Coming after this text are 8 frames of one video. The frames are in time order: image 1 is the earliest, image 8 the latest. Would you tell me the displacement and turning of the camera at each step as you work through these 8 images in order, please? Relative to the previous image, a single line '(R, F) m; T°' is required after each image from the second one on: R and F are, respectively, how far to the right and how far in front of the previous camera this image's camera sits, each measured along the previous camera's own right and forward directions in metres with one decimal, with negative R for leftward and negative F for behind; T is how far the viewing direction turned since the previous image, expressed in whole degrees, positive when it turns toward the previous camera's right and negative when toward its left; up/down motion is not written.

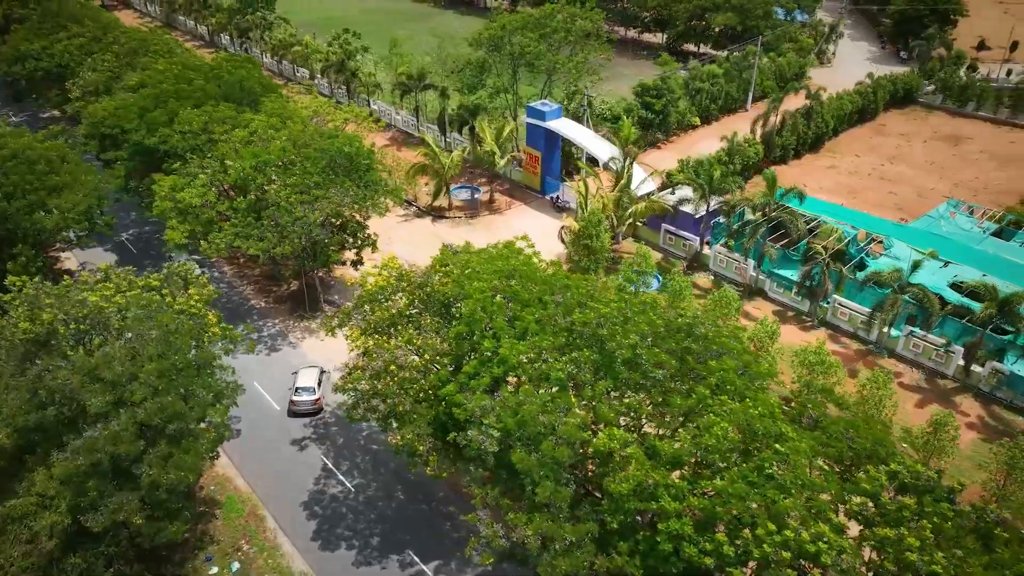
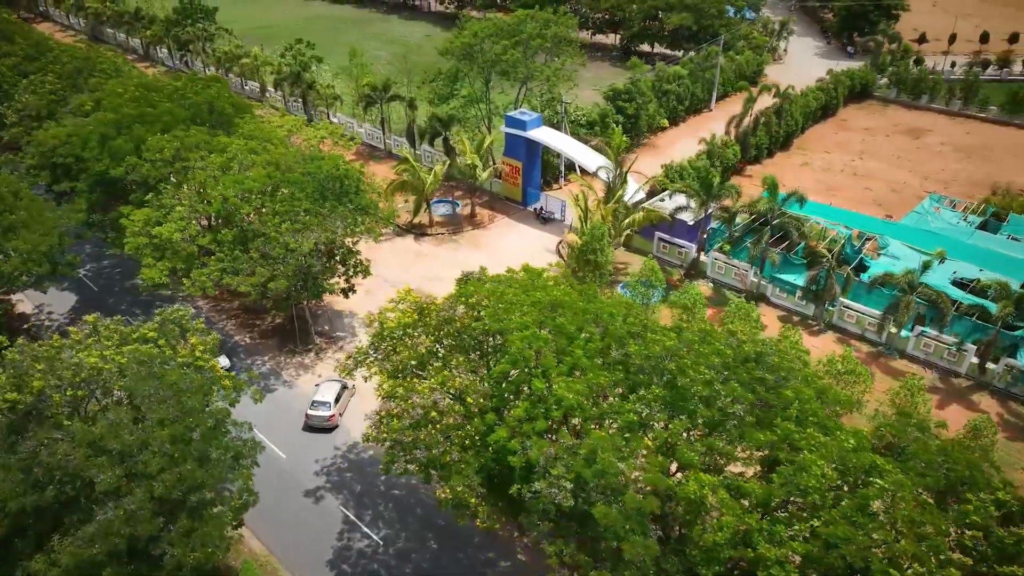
(-2.2, +1.2) m; +5°
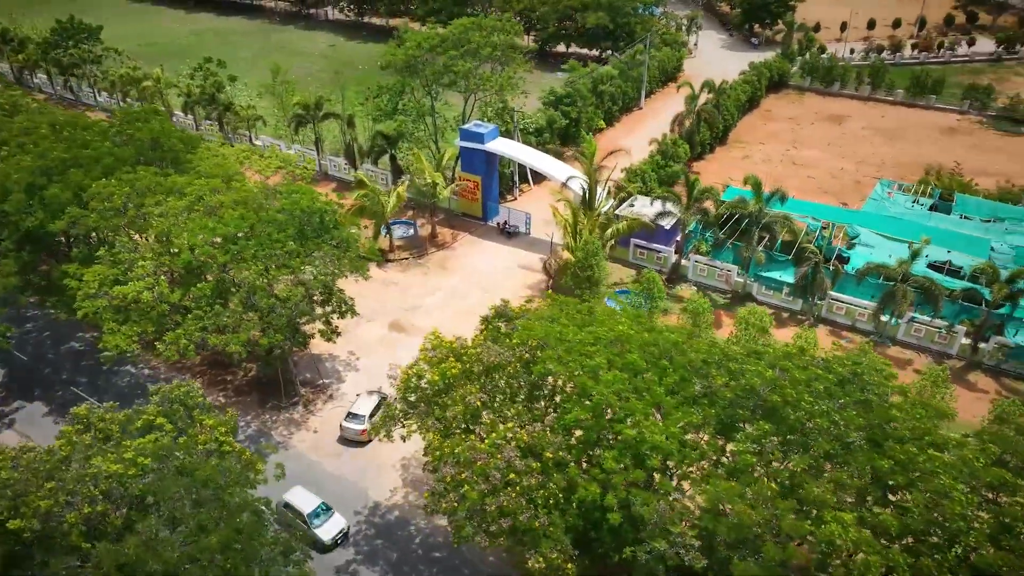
(-3.2, +1.5) m; +8°
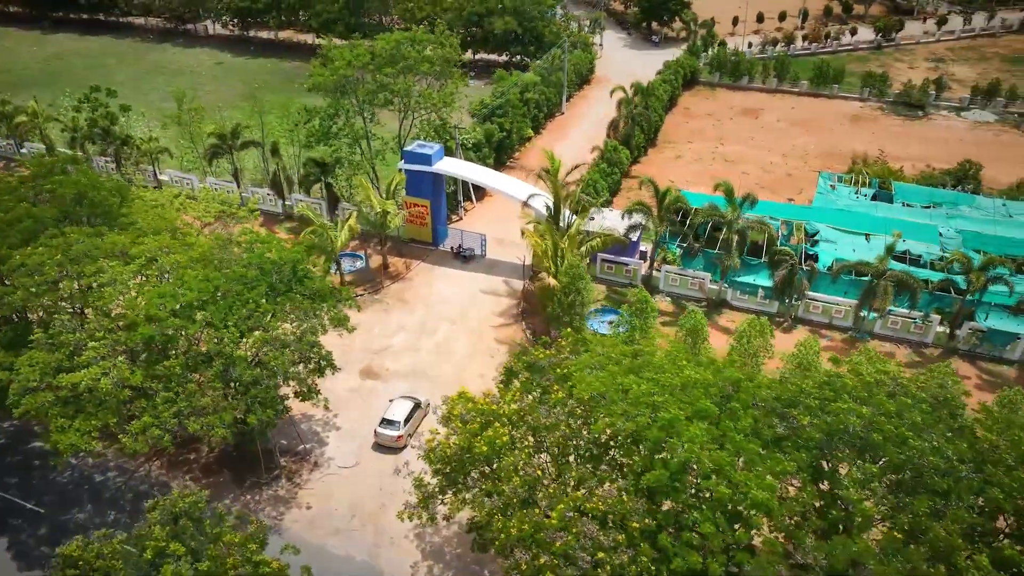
(-2.9, +1.7) m; +9°
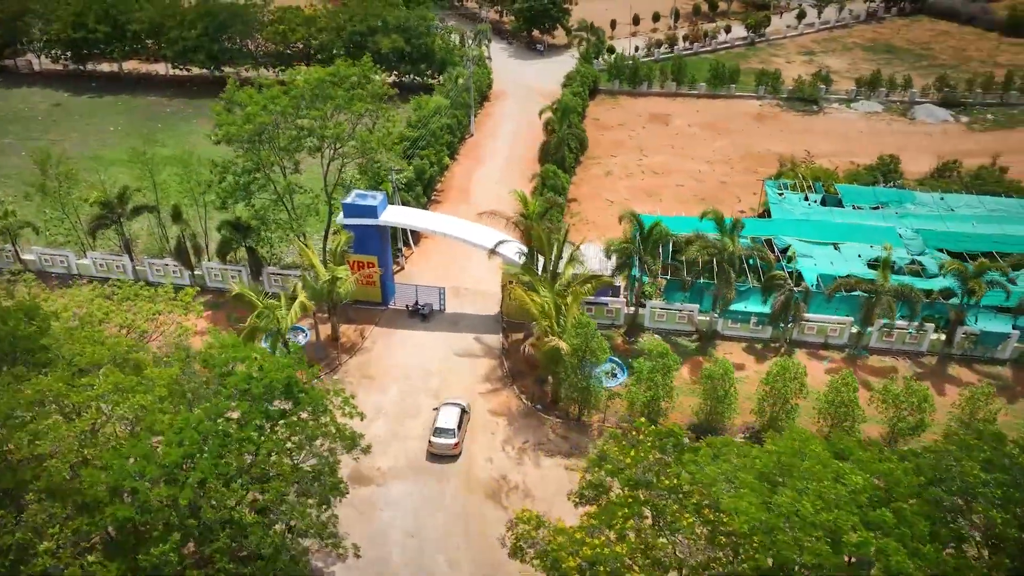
(-3.8, +3.2) m; +11°
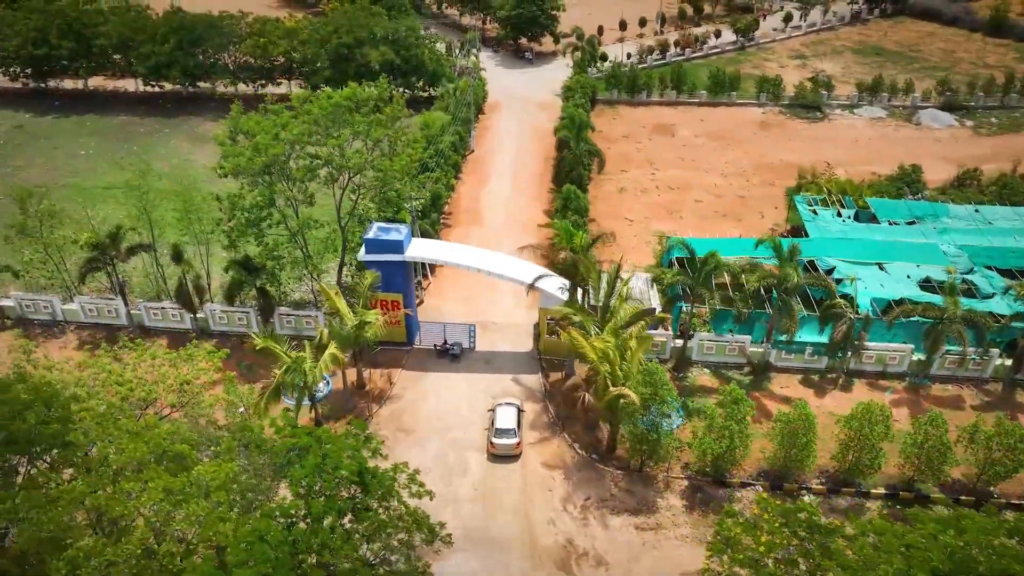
(-2.5, +1.9) m; +3°
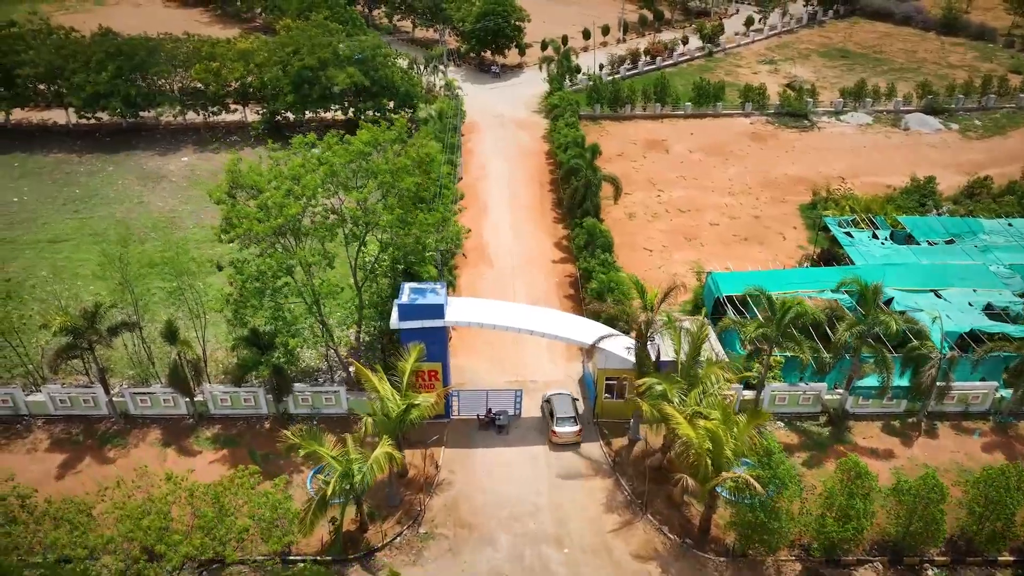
(-3.5, +2.9) m; +5°
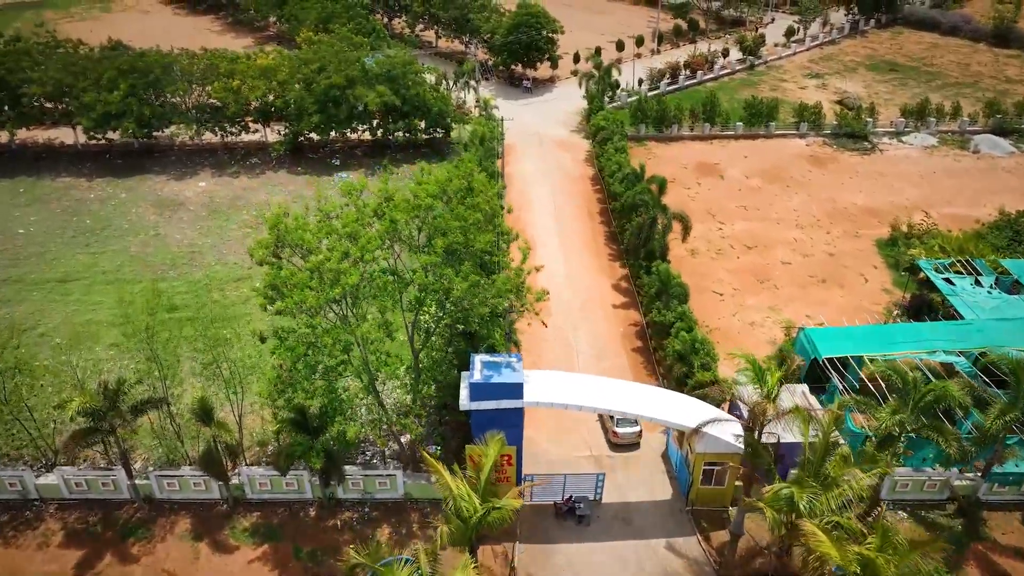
(-2.2, +2.9) m; 0°
